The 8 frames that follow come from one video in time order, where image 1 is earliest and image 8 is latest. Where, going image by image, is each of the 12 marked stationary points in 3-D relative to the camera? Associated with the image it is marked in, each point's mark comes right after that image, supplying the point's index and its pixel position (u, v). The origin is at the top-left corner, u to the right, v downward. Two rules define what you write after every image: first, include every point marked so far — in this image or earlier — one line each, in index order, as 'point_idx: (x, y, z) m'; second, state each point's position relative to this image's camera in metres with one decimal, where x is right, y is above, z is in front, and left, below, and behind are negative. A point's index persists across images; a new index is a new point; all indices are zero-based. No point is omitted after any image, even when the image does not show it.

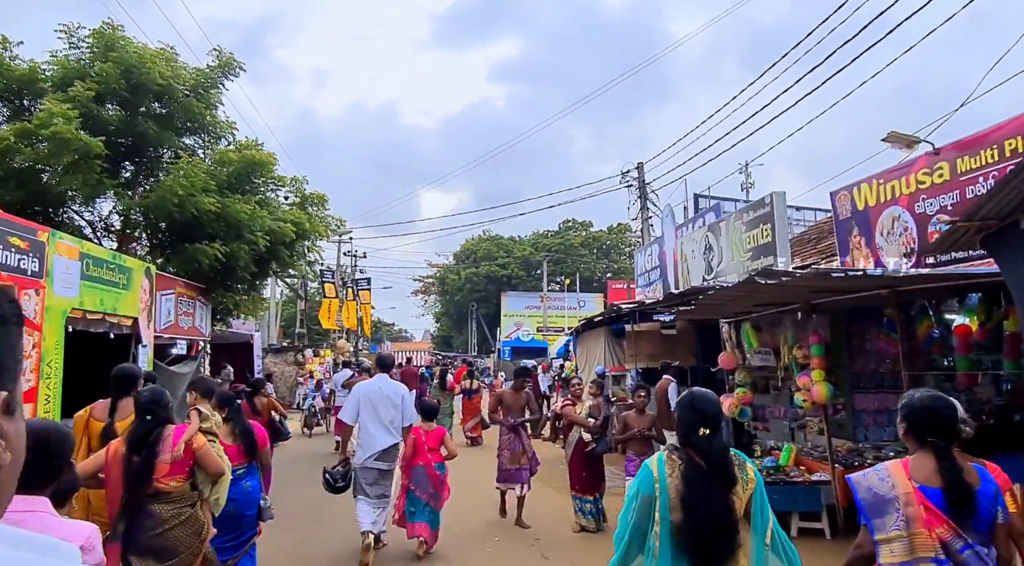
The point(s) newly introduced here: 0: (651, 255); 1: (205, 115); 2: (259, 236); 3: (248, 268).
0: (+3.5, +0.7, +18.5) m
1: (-5.7, +3.1, +13.5) m
2: (-4.5, +0.8, +12.8) m
3: (-4.8, +0.3, +13.2) m
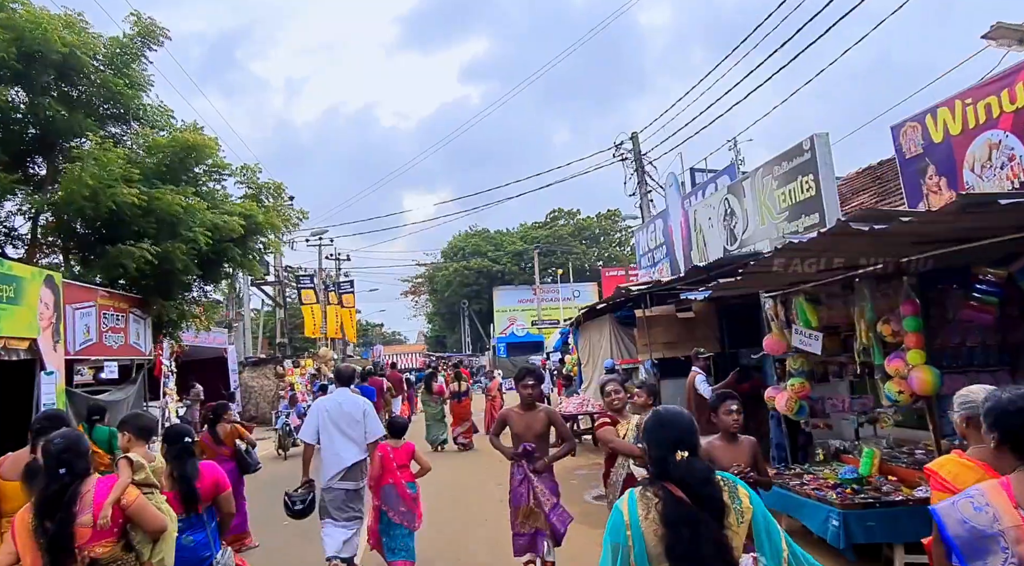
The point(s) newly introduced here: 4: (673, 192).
0: (+3.3, +1.2, +16.6) m
1: (-6.0, +3.0, +11.5) m
2: (-4.7, +0.8, +10.8) m
3: (-5.0, +0.2, +11.2) m
4: (+3.4, +1.9, +15.2) m
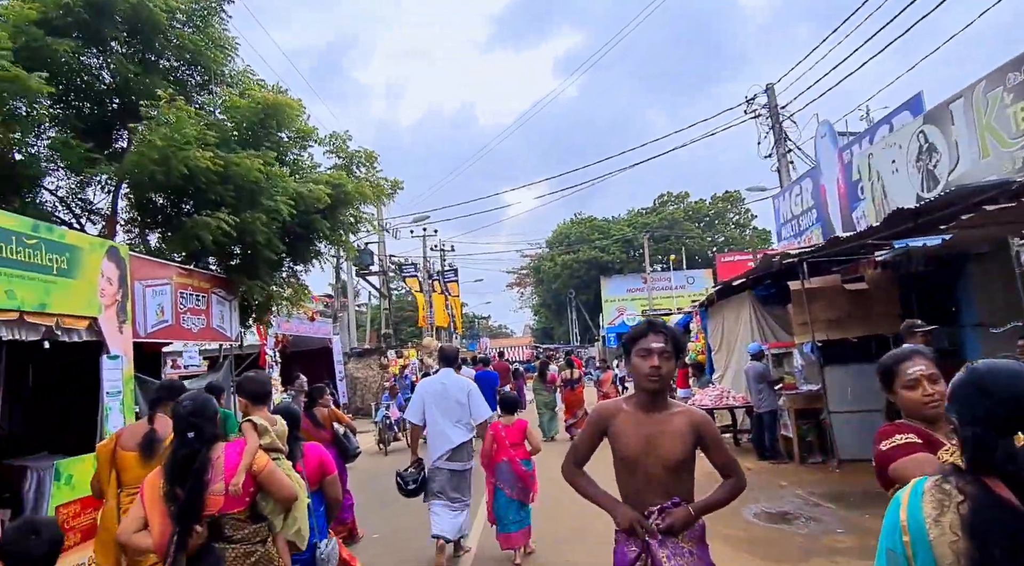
0: (+5.6, +1.7, +14.2) m
1: (-4.4, +3.3, +10.5) m
2: (-3.1, +1.1, +9.6) m
3: (-3.3, +0.5, +10.0) m
4: (+5.6, +2.4, +12.8) m
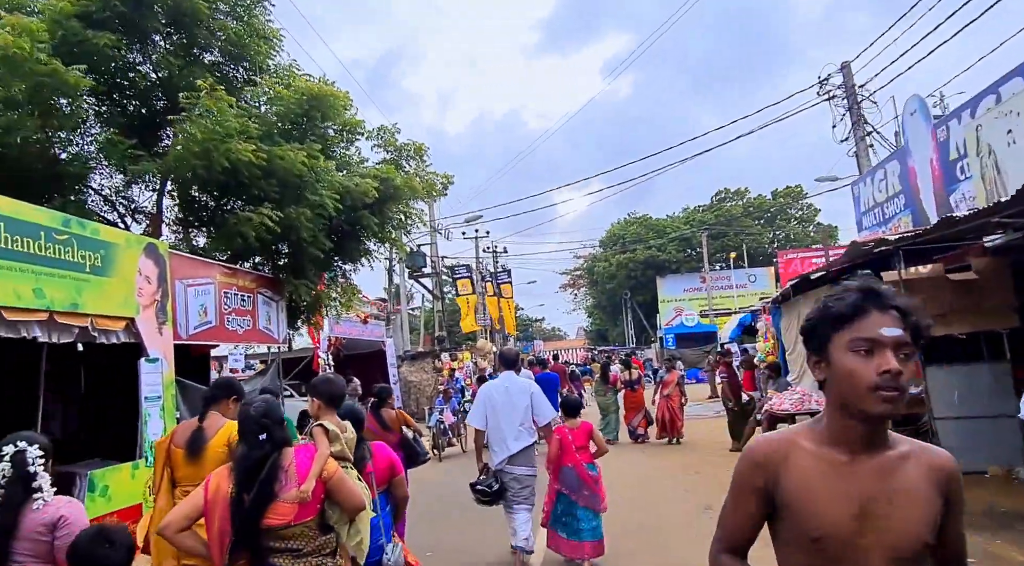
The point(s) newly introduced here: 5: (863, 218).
0: (+6.6, +1.8, +13.0) m
1: (-3.6, +3.3, +10.1) m
2: (-2.3, +1.1, +9.1) m
3: (-2.5, +0.5, +9.5) m
4: (+6.5, +2.6, +11.7) m
5: (+6.8, +1.3, +14.2) m
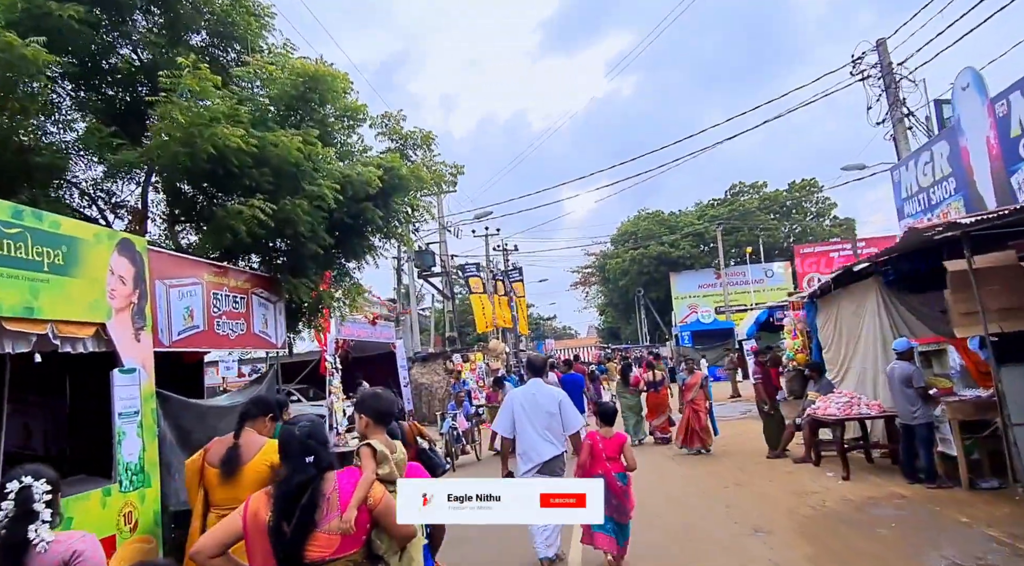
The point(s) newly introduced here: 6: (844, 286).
0: (+6.9, +1.9, +12.1) m
1: (-3.4, +3.3, +9.2) m
2: (-2.1, +1.1, +8.3) m
3: (-2.3, +0.5, +8.7) m
4: (+6.7, +2.7, +10.7) m
5: (+7.1, +1.4, +13.3) m
6: (+5.3, -0.1, +11.7) m
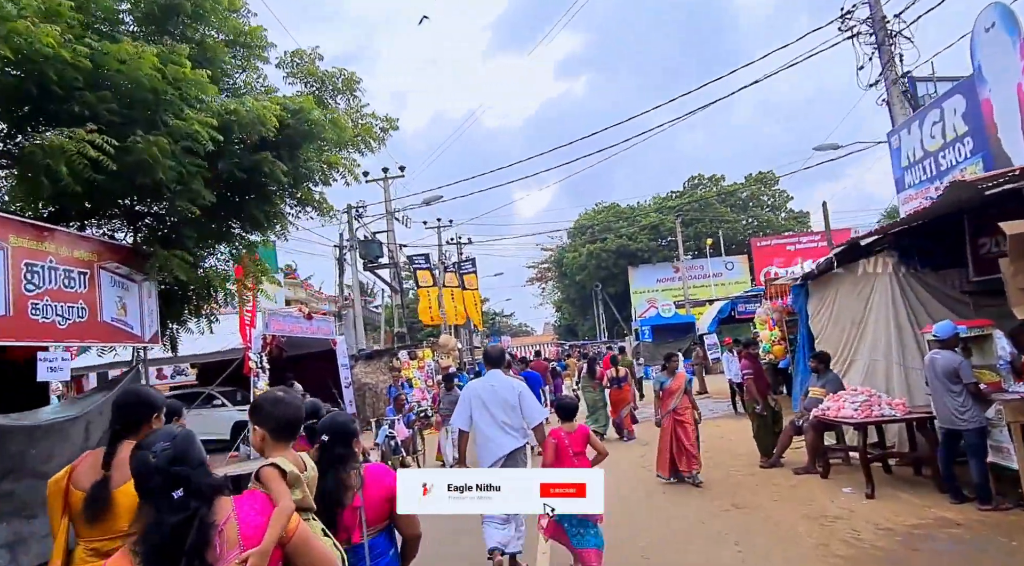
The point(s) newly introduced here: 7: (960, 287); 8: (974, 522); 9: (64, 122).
0: (+6.1, +2.3, +10.5) m
1: (-4.0, +3.5, +7.0) m
2: (-2.6, +1.4, +6.1) m
3: (-2.8, +0.8, +6.5) m
4: (+6.0, +3.0, +9.1) m
5: (+6.3, +1.7, +11.7) m
6: (+4.6, +0.2, +10.0) m
7: (+5.7, -0.1, +9.2) m
8: (+3.9, -2.0, +6.1) m
9: (-3.6, +1.3, +5.8) m
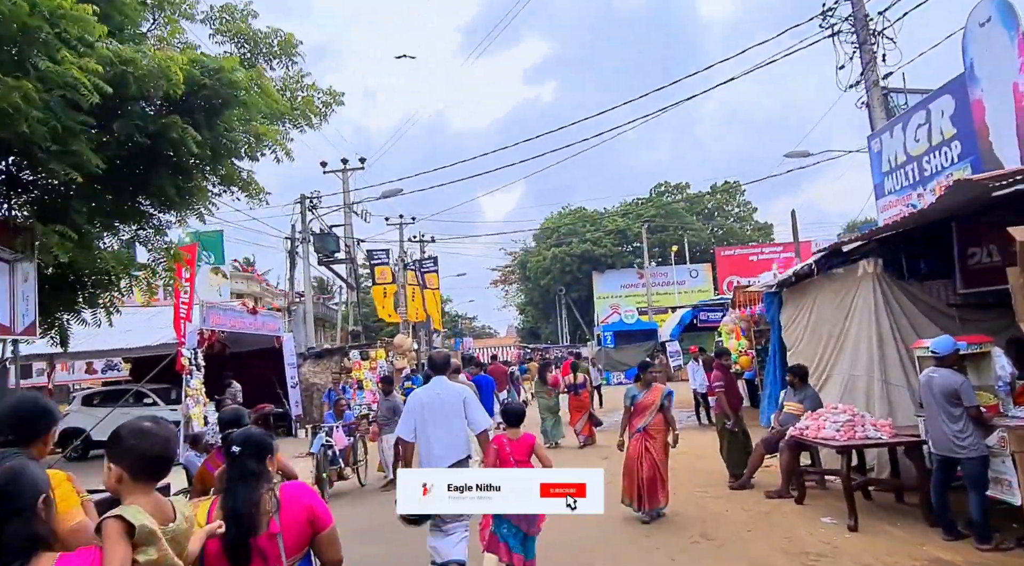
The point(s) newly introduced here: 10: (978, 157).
0: (+5.6, +2.1, +9.8) m
1: (-4.3, +3.7, +5.9) m
2: (-3.0, +1.5, +5.1) m
3: (-3.2, +0.9, +5.5) m
4: (+5.6, +2.9, +8.4) m
5: (+5.6, +1.6, +11.0) m
6: (+4.0, +0.1, +9.3) m
7: (+5.1, -0.2, +8.6) m
8: (+3.4, -2.1, +5.4) m
9: (-3.9, +1.4, +4.7) m
10: (+5.6, +1.5, +8.8) m
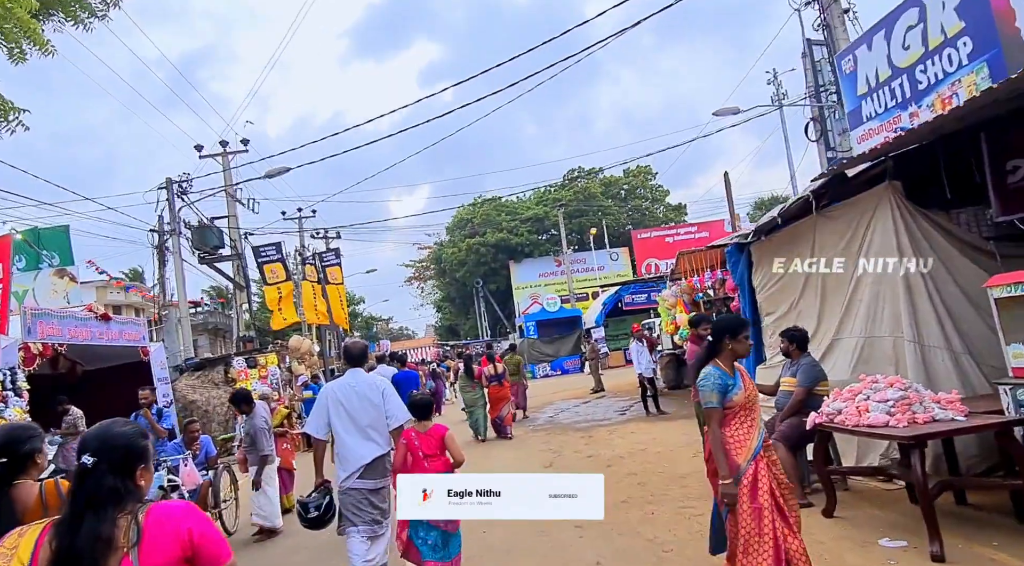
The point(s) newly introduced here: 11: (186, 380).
0: (+4.4, +2.8, +7.9) m
1: (-5.0, +3.8, +2.9) m
2: (-3.5, +1.7, +2.2) m
3: (-3.7, +1.1, +2.6) m
4: (+4.5, +3.5, +6.5) m
5: (+4.4, +2.3, +9.1) m
6: (+3.0, +0.7, +7.2) m
7: (+4.3, +0.5, +6.6) m
8: (+3.0, -1.5, +3.3) m
9: (-4.3, +1.6, +1.8) m
10: (+4.6, +2.2, +6.9) m
11: (-7.9, -2.4, +17.7) m
